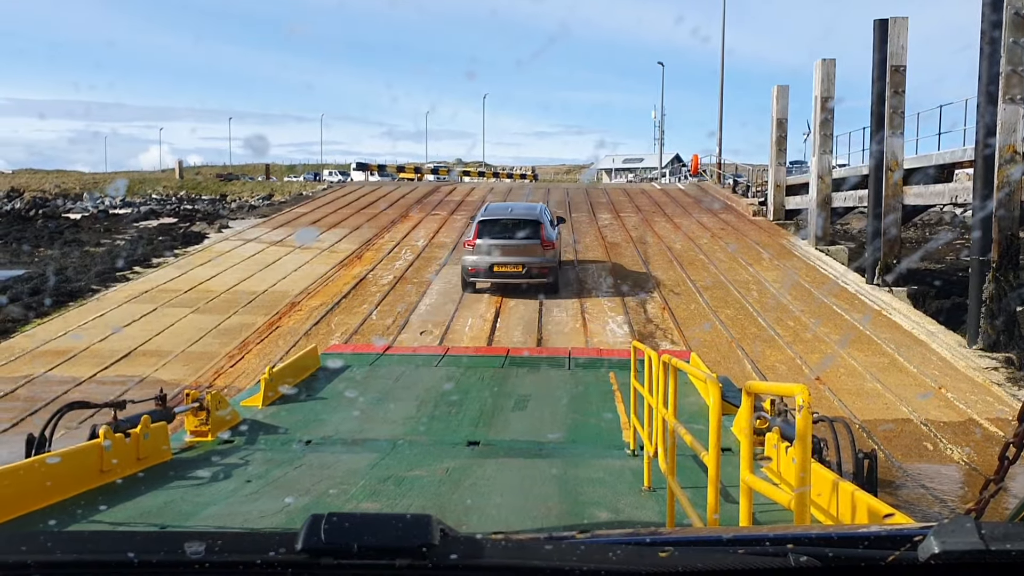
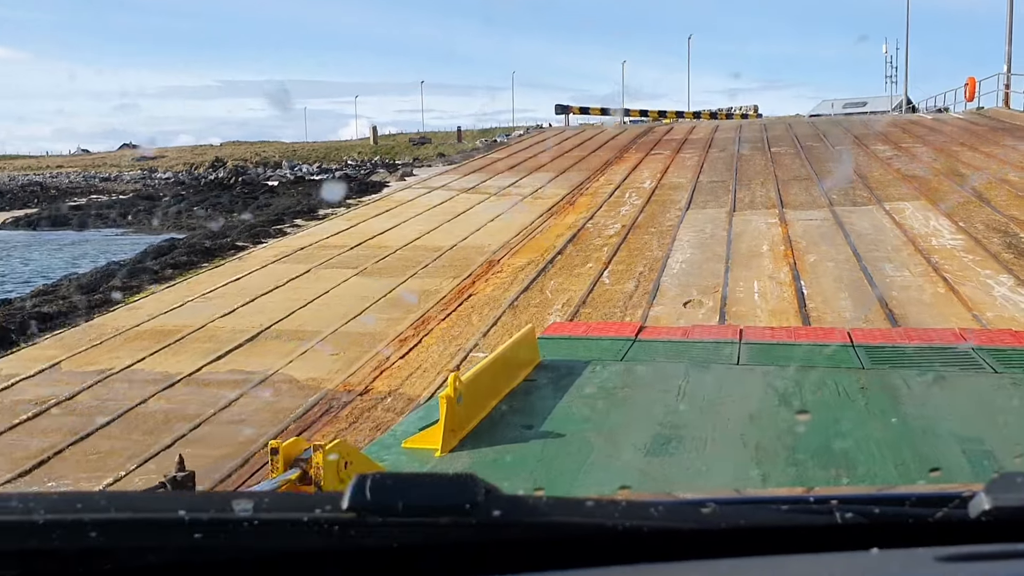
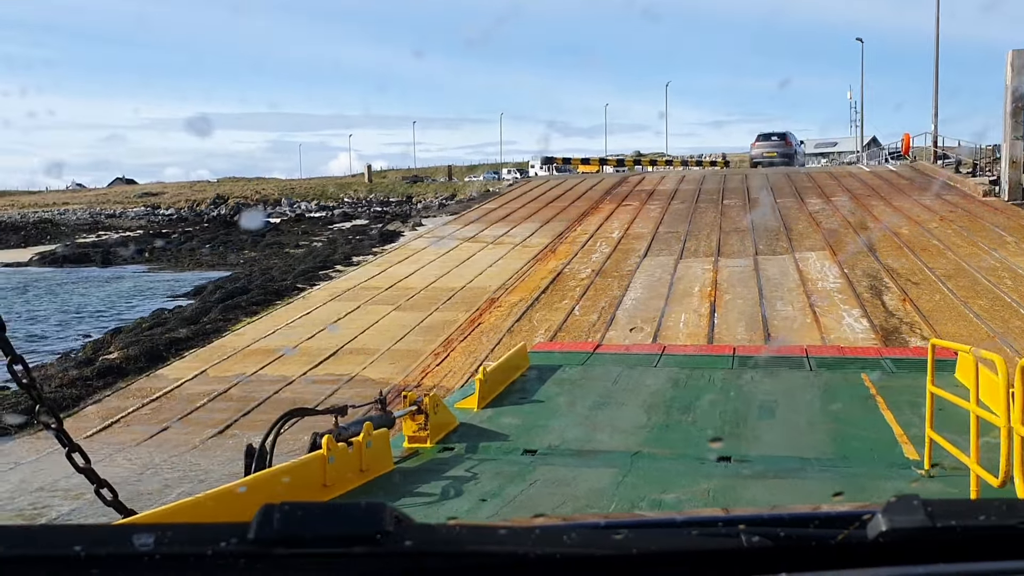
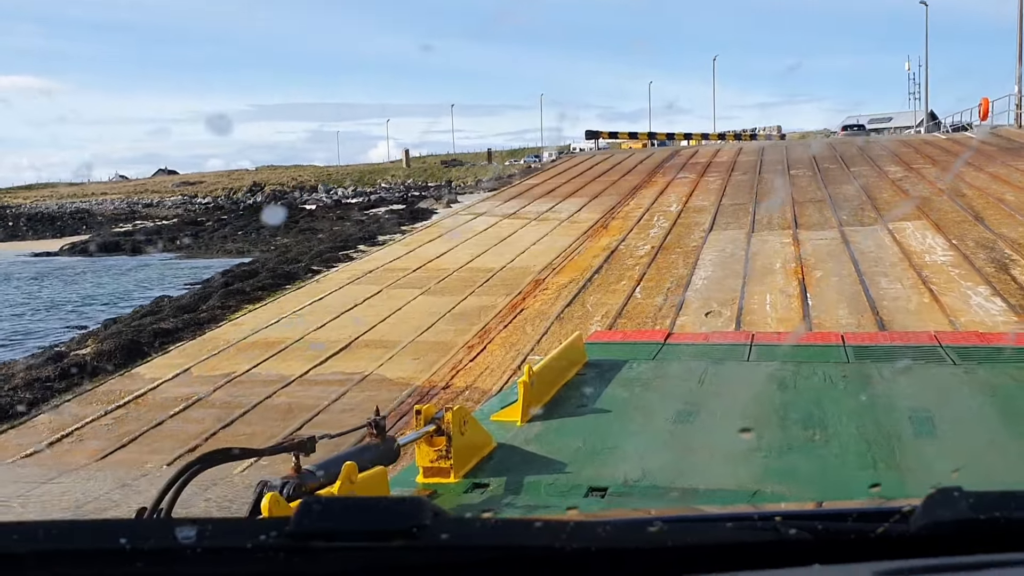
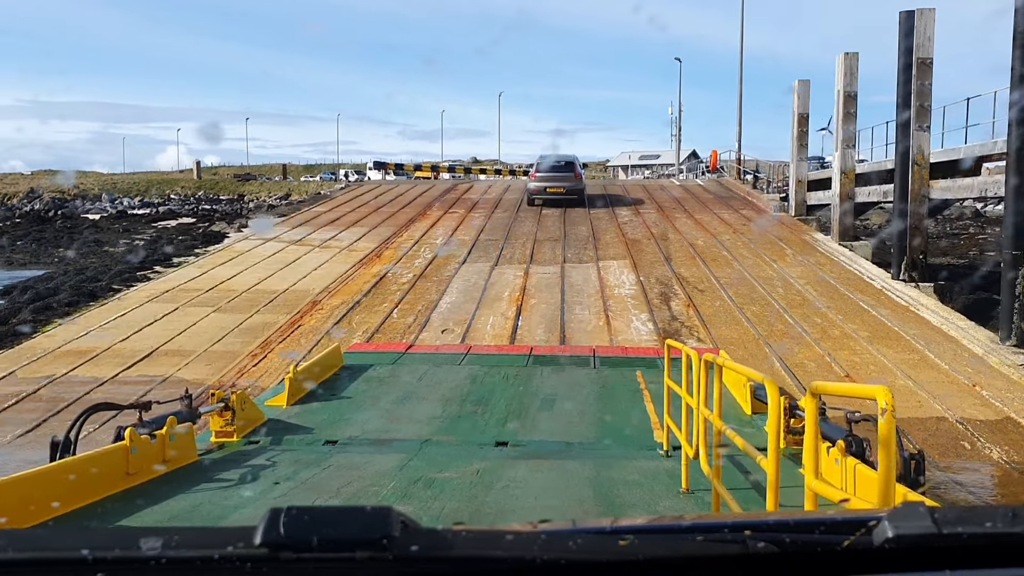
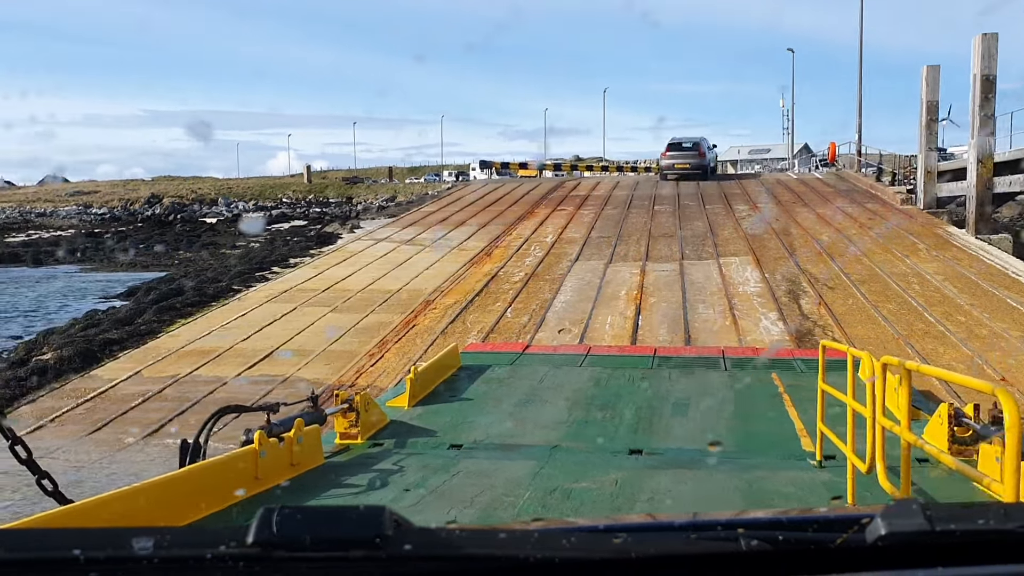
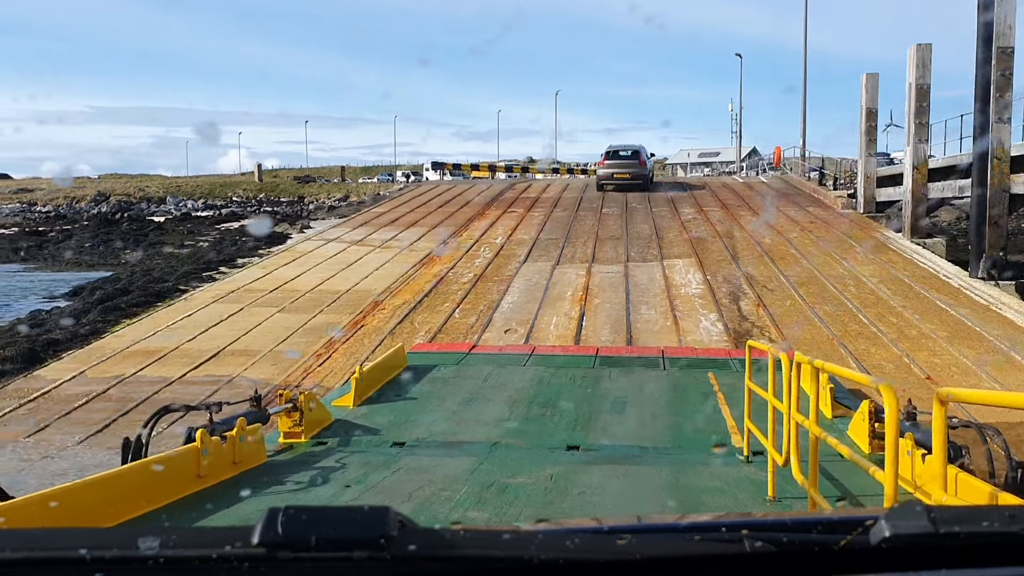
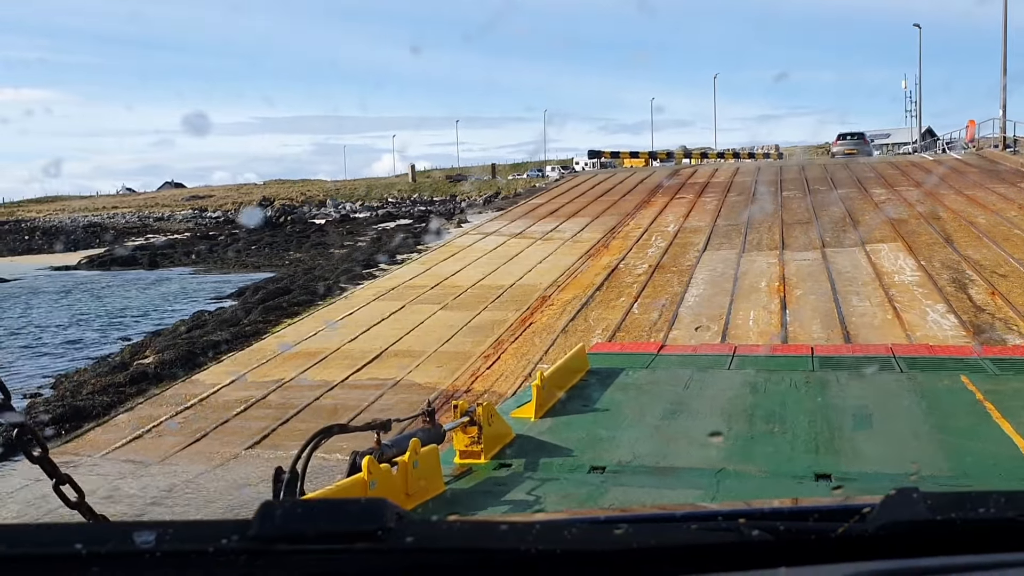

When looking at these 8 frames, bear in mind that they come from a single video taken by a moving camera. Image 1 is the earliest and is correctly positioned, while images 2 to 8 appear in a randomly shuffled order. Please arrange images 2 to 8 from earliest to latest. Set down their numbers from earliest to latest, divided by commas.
5, 7, 6, 3, 8, 4, 2
